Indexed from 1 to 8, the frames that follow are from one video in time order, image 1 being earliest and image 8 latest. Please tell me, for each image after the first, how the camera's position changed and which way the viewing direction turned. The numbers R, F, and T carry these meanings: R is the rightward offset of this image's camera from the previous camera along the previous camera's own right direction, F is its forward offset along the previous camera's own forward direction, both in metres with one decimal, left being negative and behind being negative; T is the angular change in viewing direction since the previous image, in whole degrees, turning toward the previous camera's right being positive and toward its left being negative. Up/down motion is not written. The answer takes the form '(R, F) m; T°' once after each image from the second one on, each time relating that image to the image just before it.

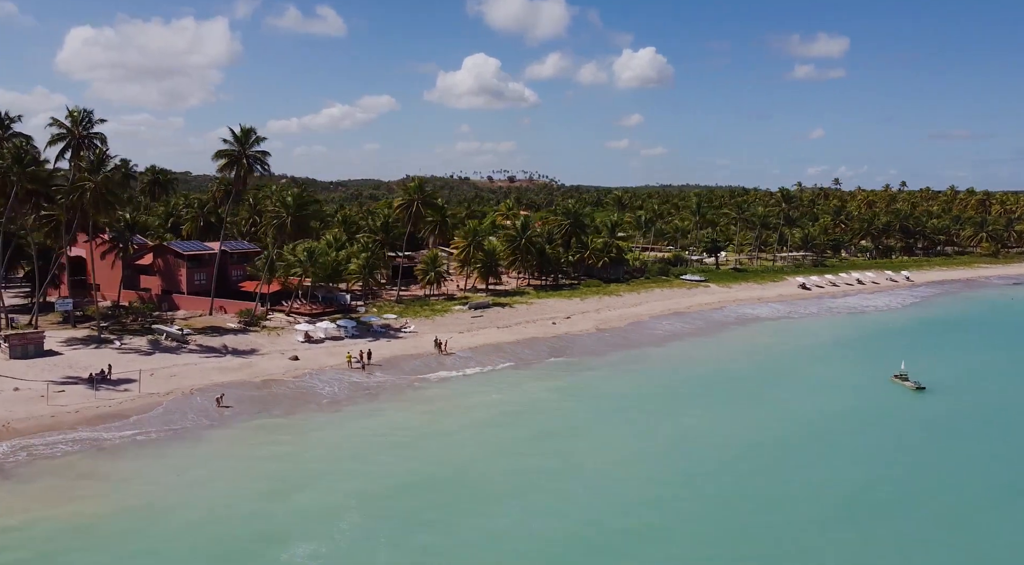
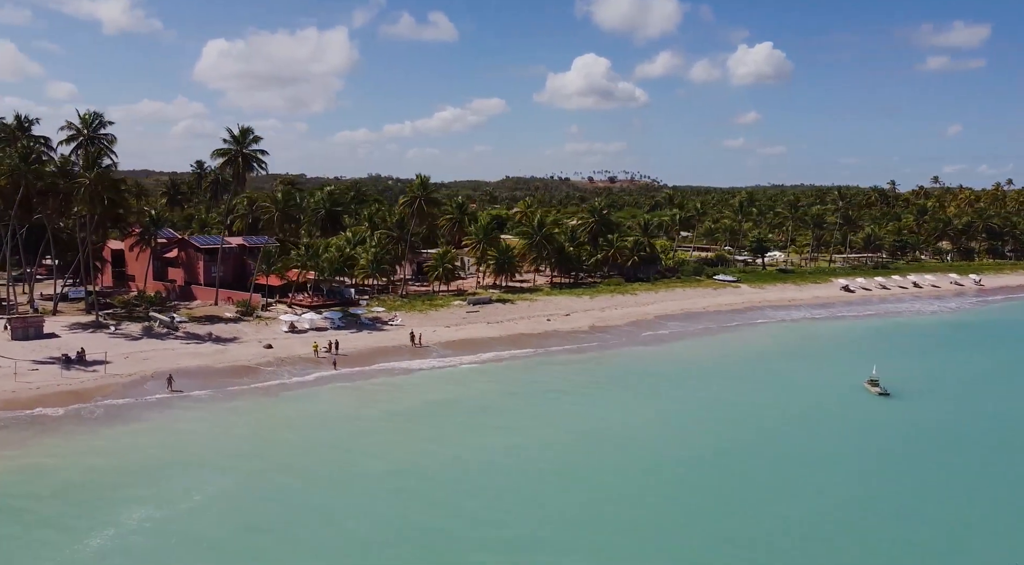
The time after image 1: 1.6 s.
(+7.1, +0.2) m; -7°
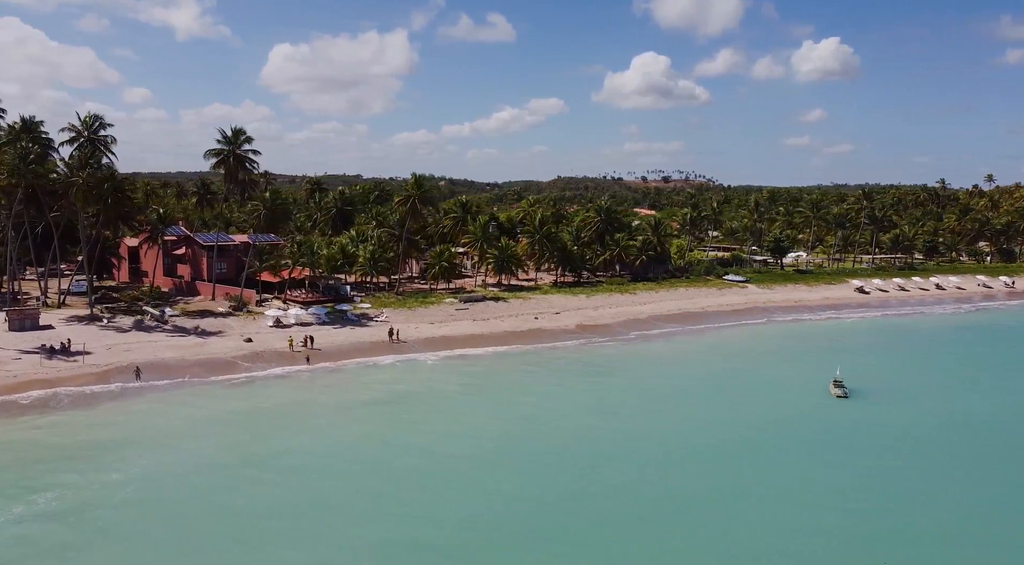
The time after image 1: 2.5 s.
(+4.4, -0.2) m; -4°
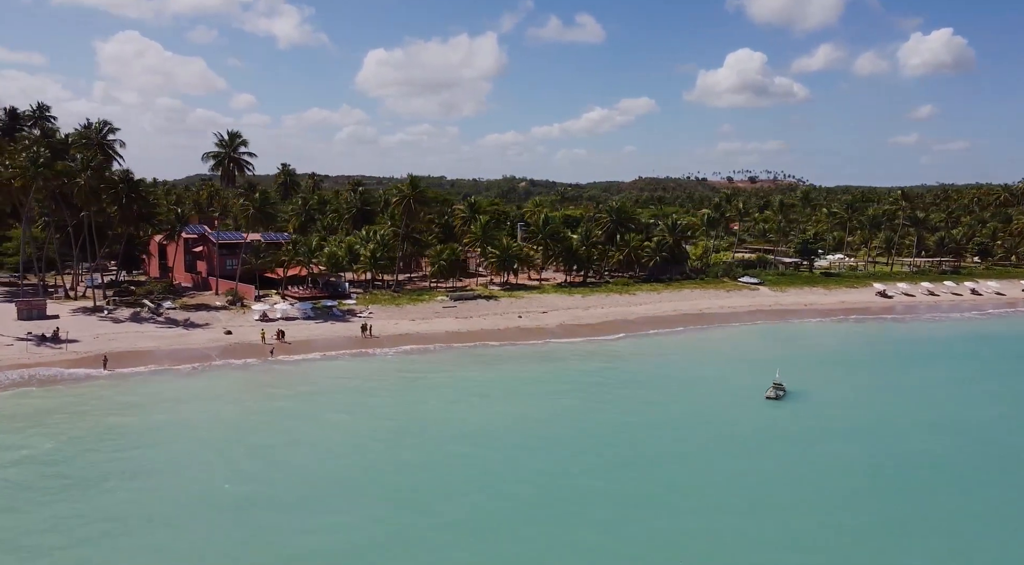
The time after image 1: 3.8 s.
(+6.7, -0.5) m; -6°
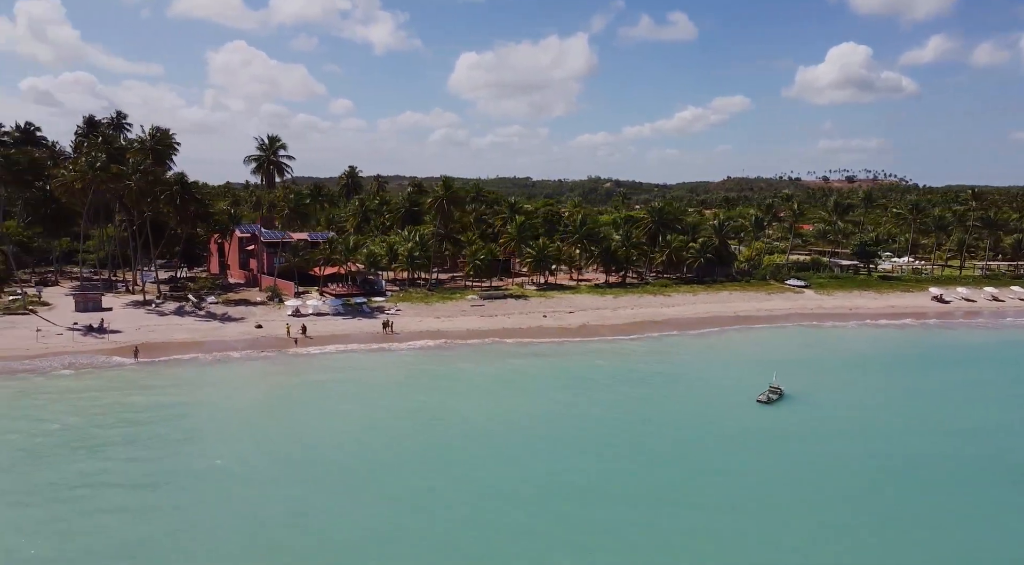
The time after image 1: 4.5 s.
(+4.2, -0.6) m; -6°
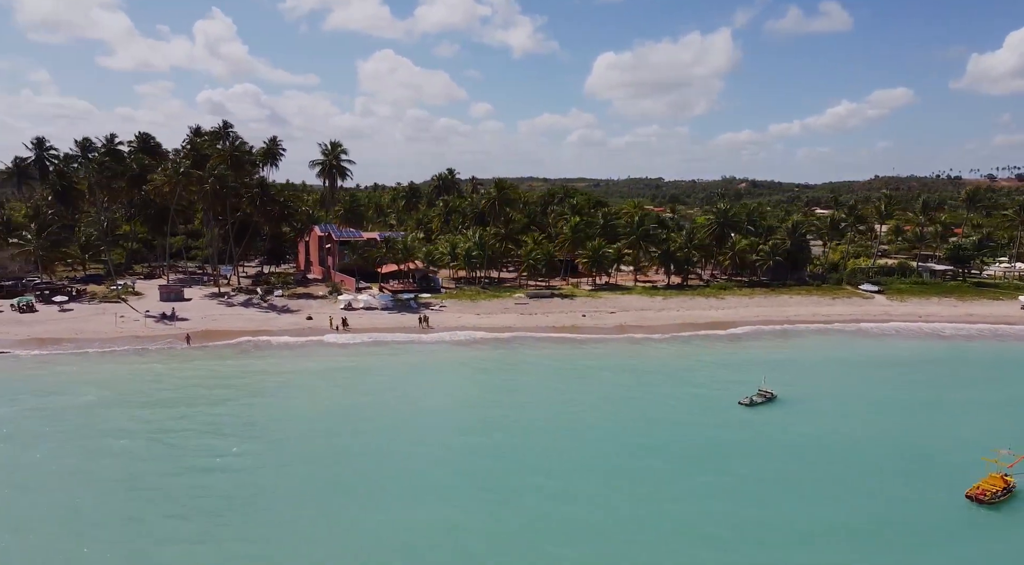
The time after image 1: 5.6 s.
(+6.3, -1.0) m; -10°
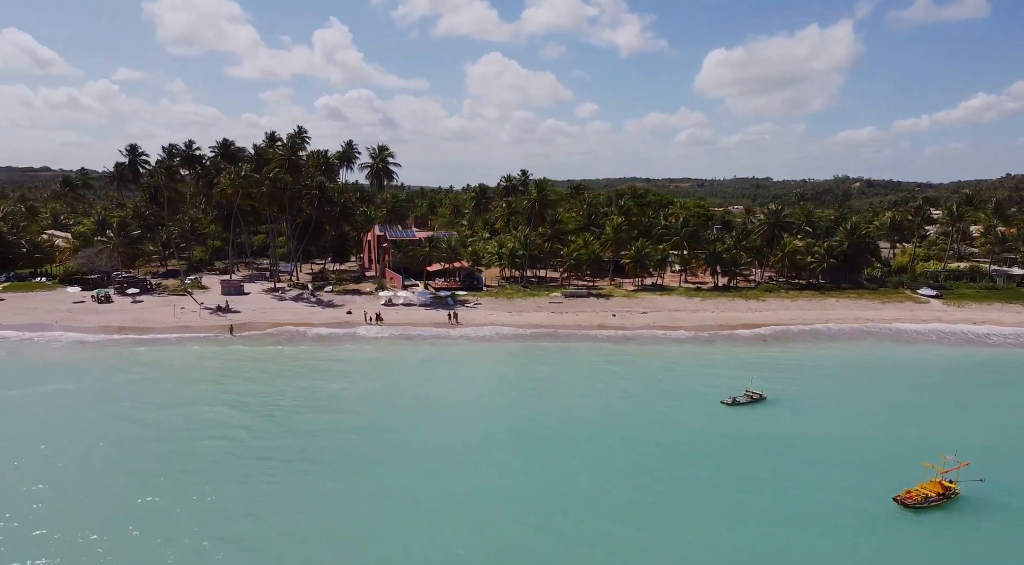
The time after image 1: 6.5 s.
(+5.0, -1.2) m; -7°
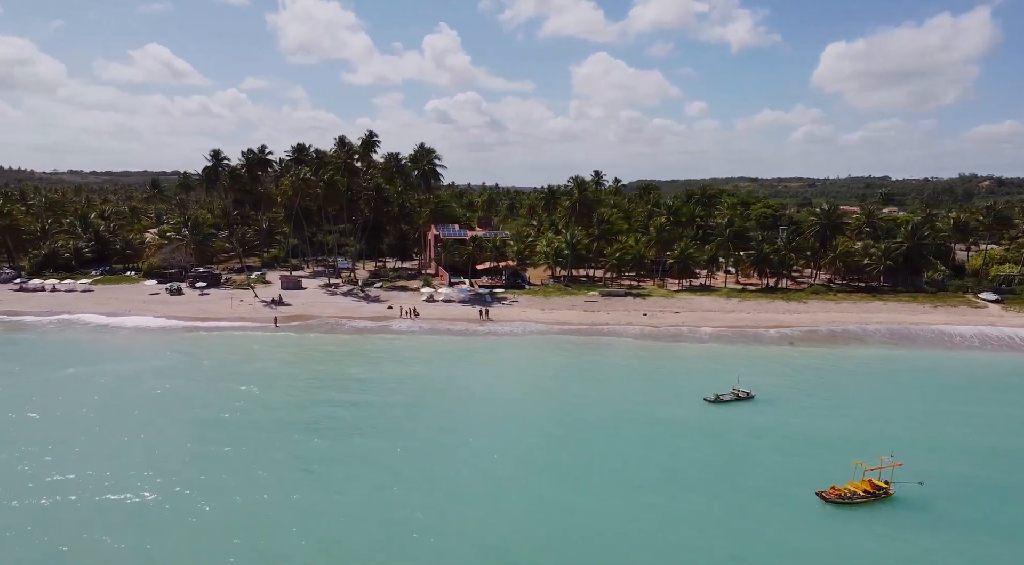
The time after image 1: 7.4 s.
(+5.0, -1.4) m; -7°
